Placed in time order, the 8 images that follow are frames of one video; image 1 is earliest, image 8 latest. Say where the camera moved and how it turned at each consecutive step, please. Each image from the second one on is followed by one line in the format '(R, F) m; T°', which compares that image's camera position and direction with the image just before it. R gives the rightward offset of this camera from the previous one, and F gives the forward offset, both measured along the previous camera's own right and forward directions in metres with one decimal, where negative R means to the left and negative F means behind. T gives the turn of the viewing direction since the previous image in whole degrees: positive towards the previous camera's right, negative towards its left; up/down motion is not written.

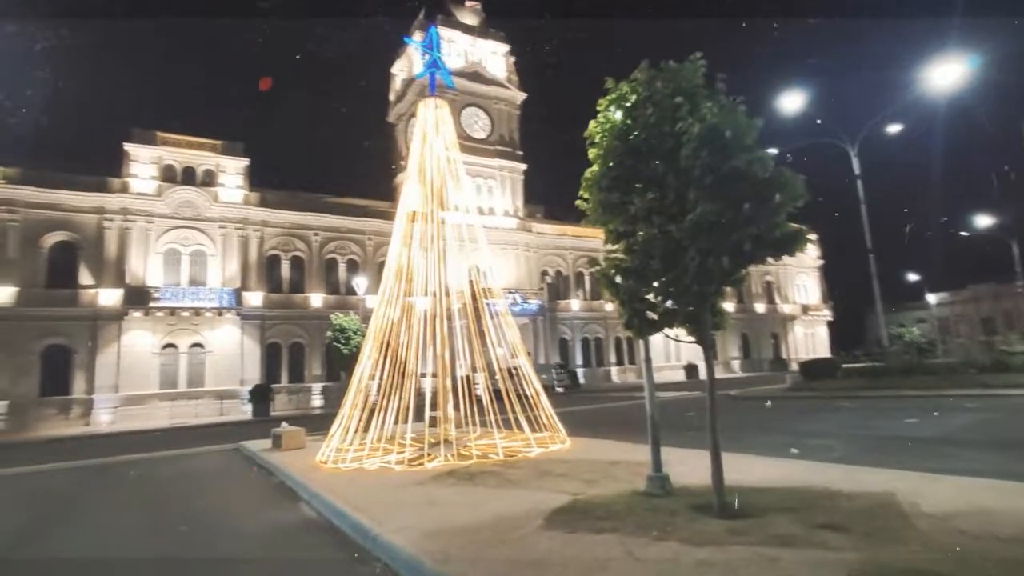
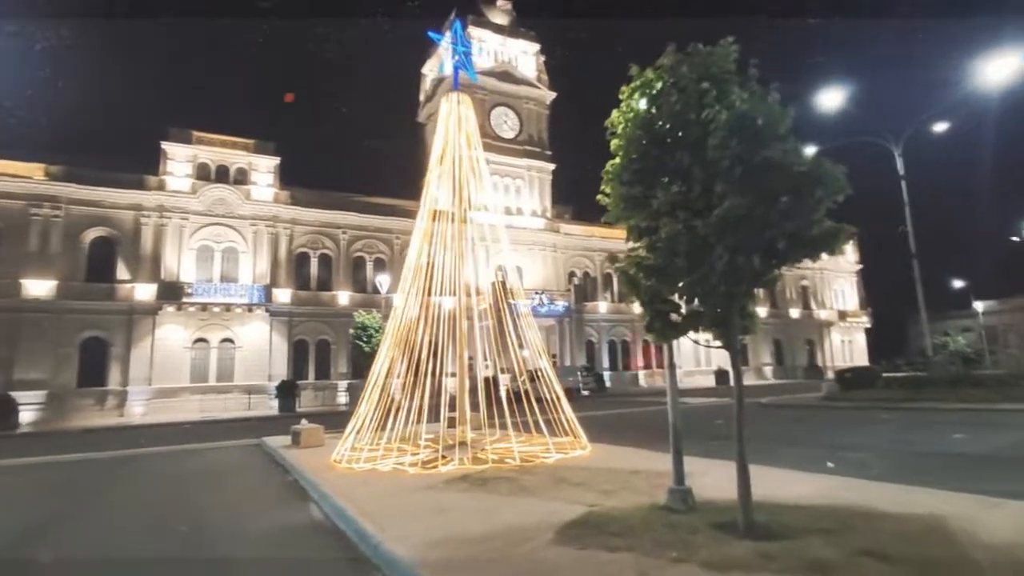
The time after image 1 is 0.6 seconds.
(+0.1, +0.3) m; -3°
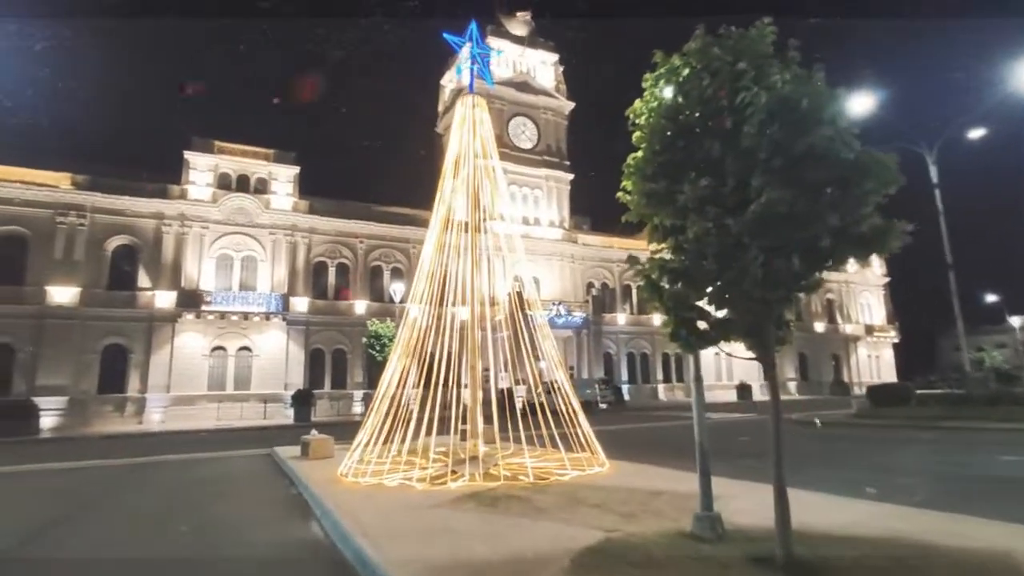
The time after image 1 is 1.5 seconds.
(0.0, +0.4) m; -2°
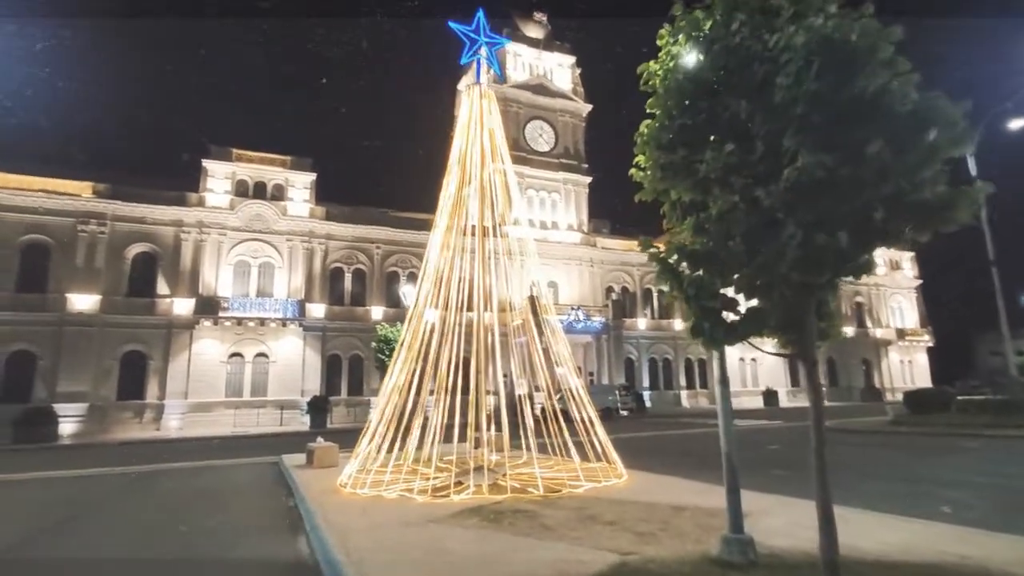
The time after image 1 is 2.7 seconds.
(+0.2, +0.6) m; -2°
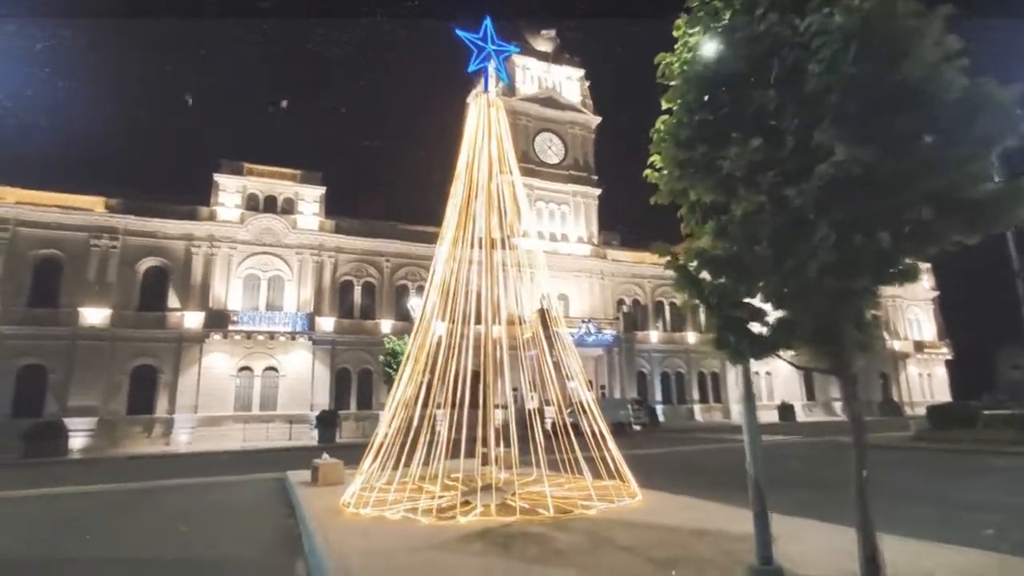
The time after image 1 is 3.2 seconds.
(0.0, +0.3) m; -1°
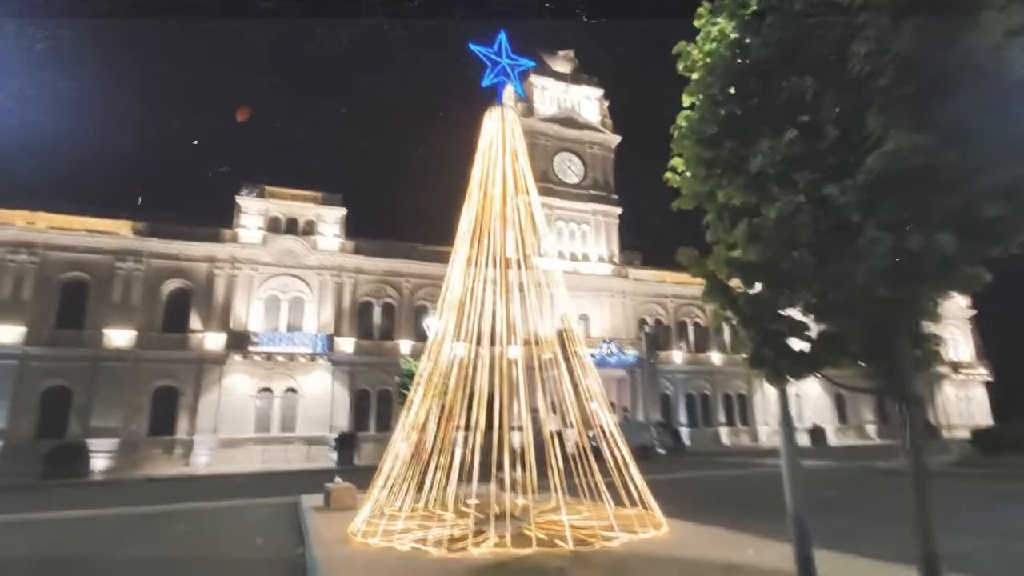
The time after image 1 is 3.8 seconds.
(+0.1, +0.3) m; -2°
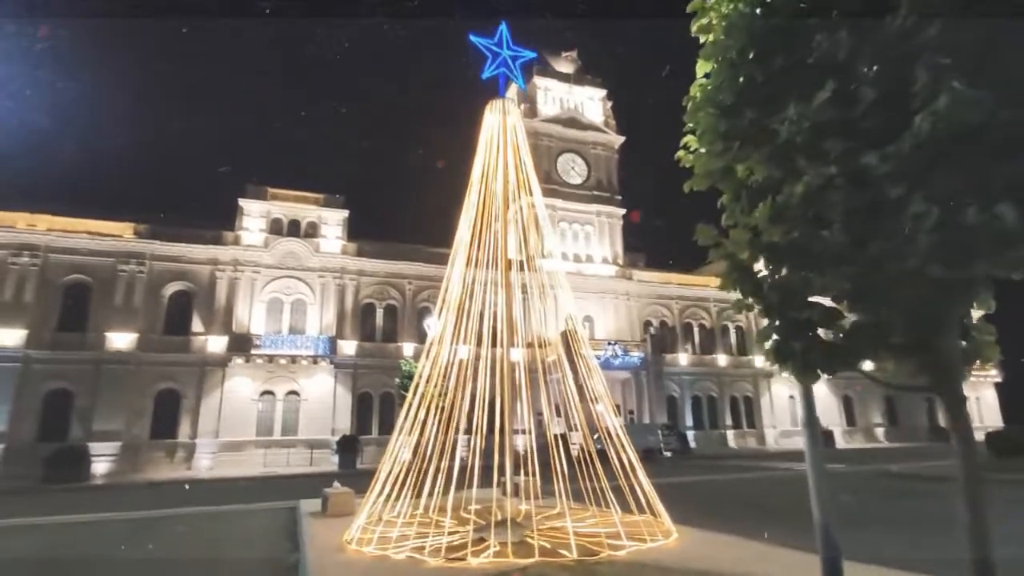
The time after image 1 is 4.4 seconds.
(0.0, +0.3) m; 0°
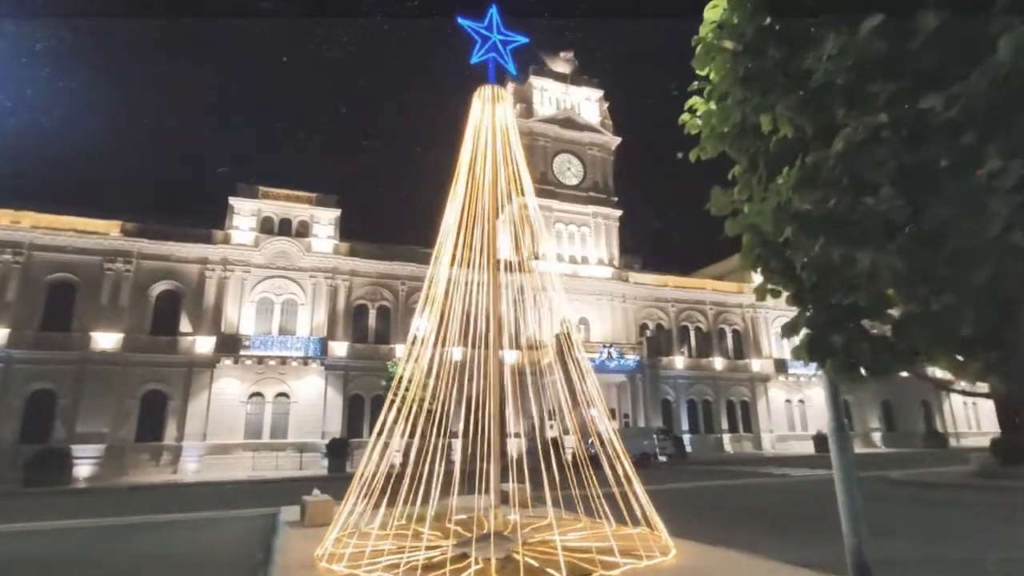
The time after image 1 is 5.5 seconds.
(+0.1, +0.5) m; 0°
